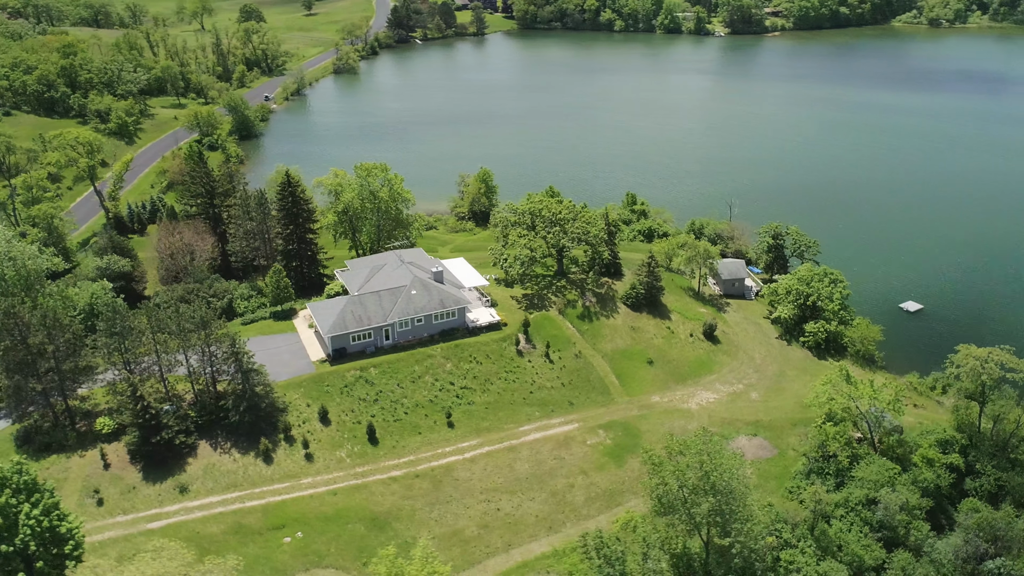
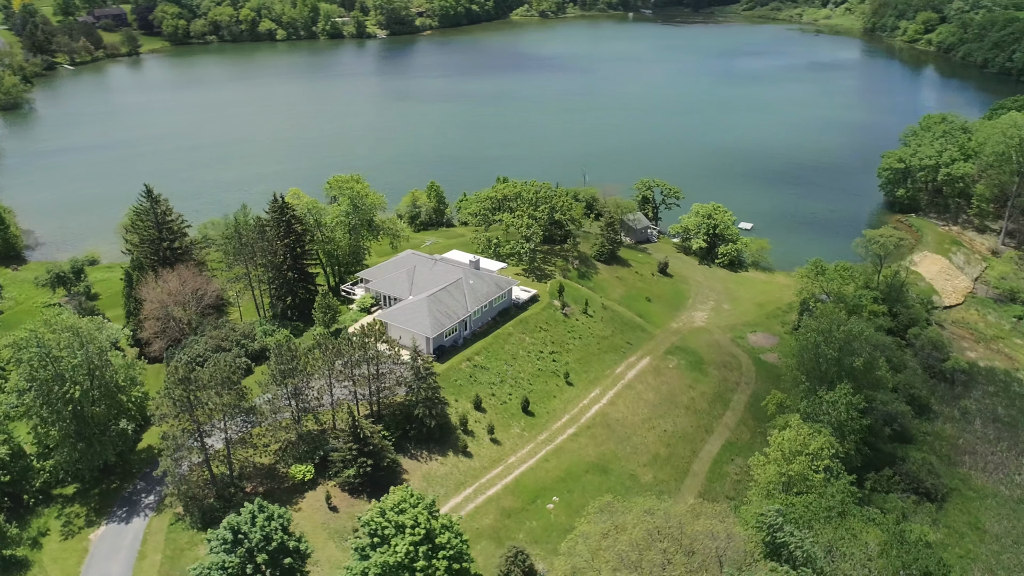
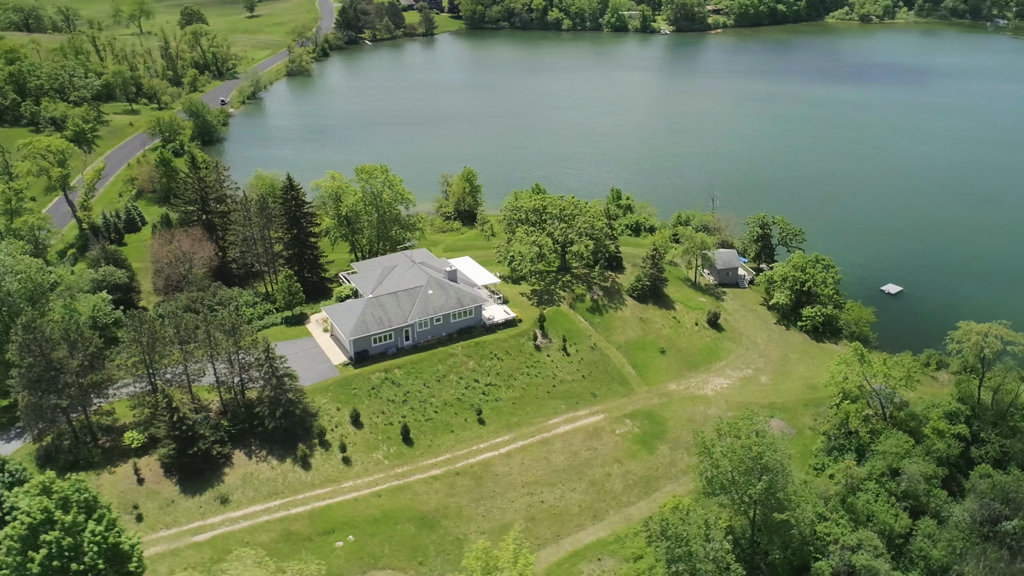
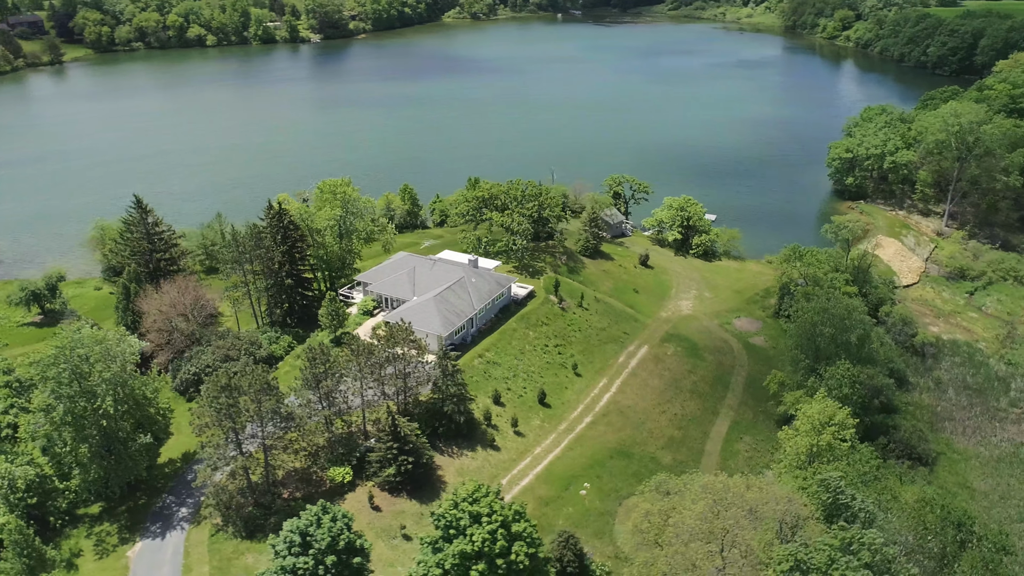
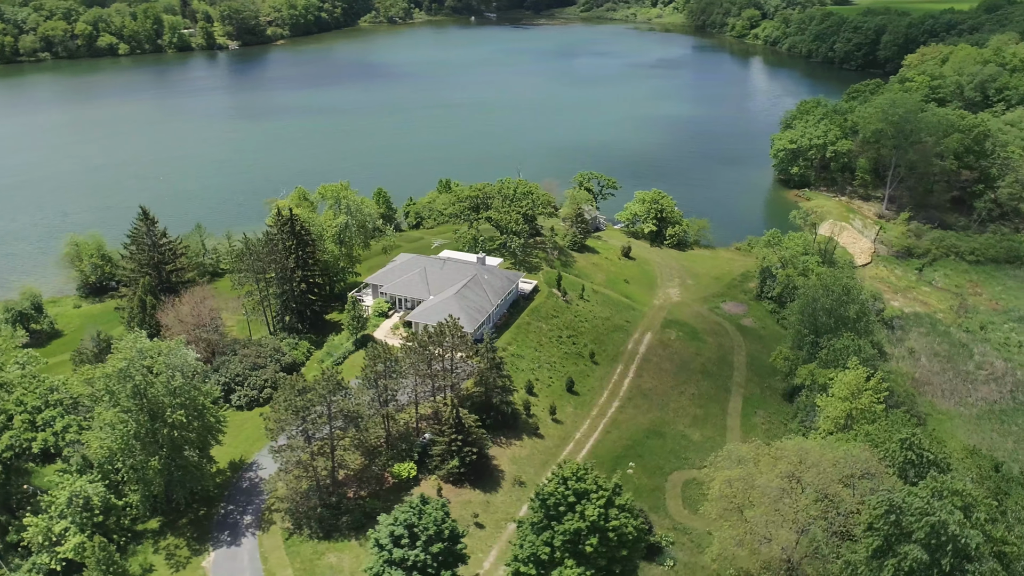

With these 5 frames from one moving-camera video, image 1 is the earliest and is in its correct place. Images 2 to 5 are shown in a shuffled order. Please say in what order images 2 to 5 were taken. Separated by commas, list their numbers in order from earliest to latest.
3, 2, 4, 5
